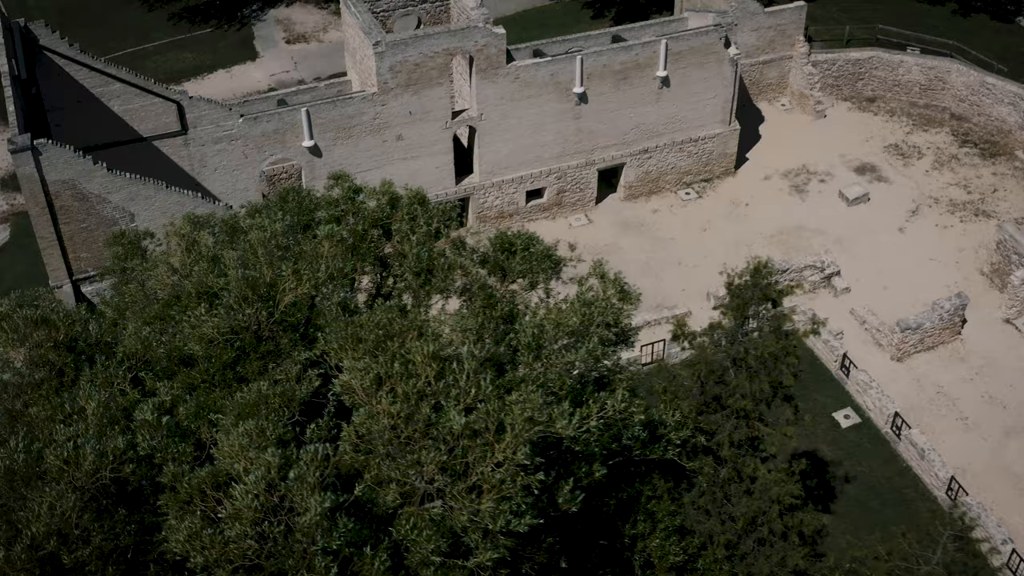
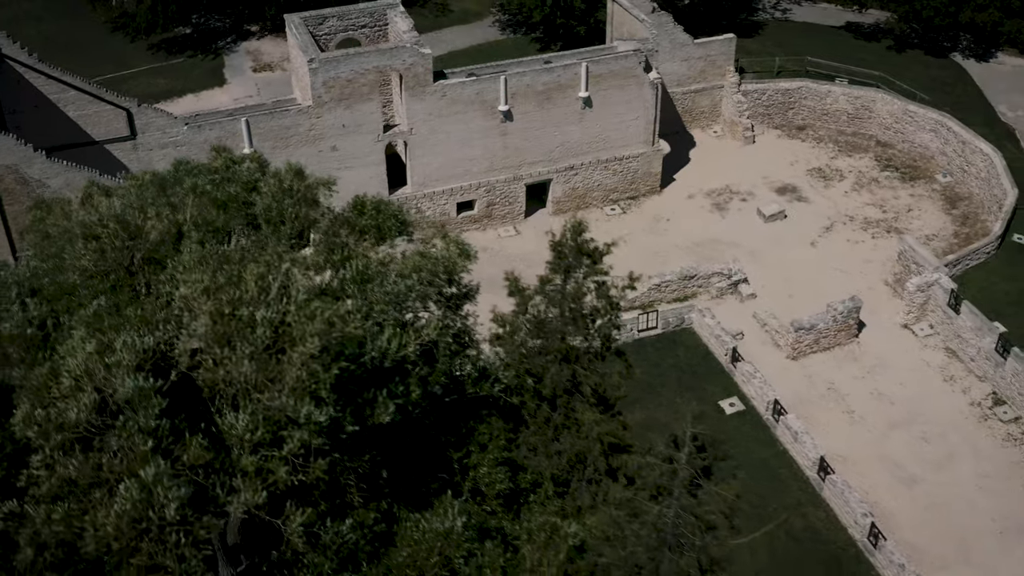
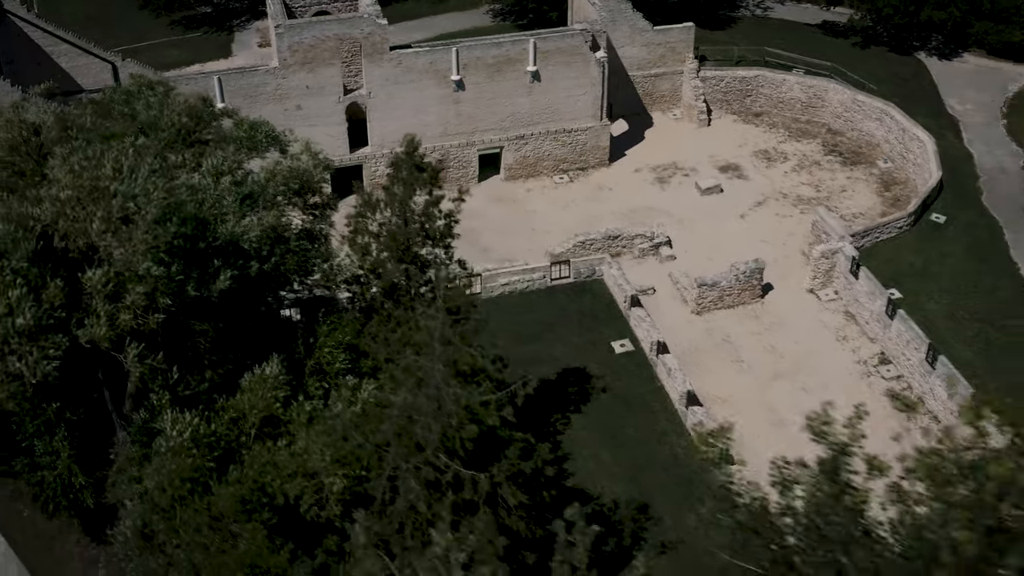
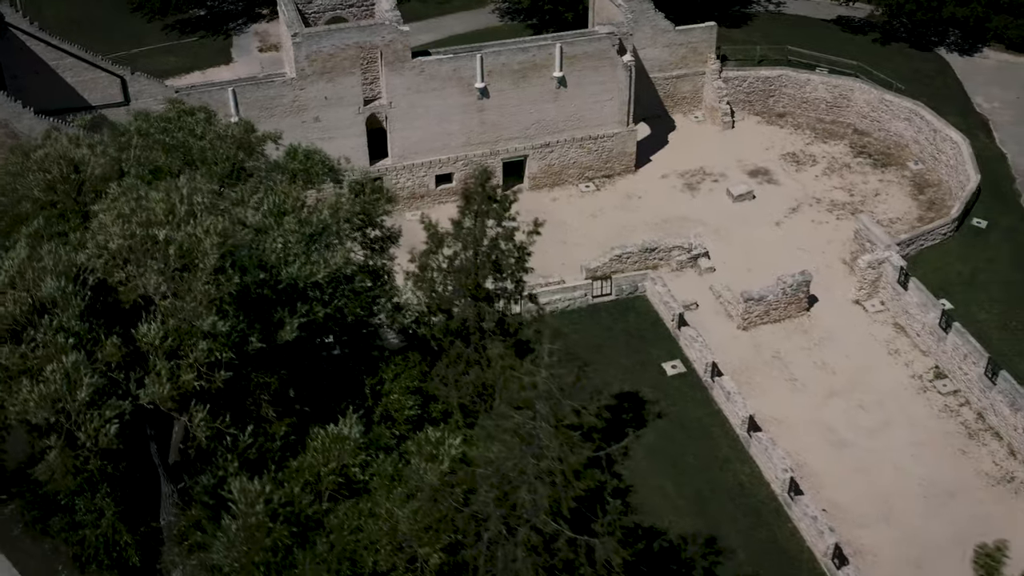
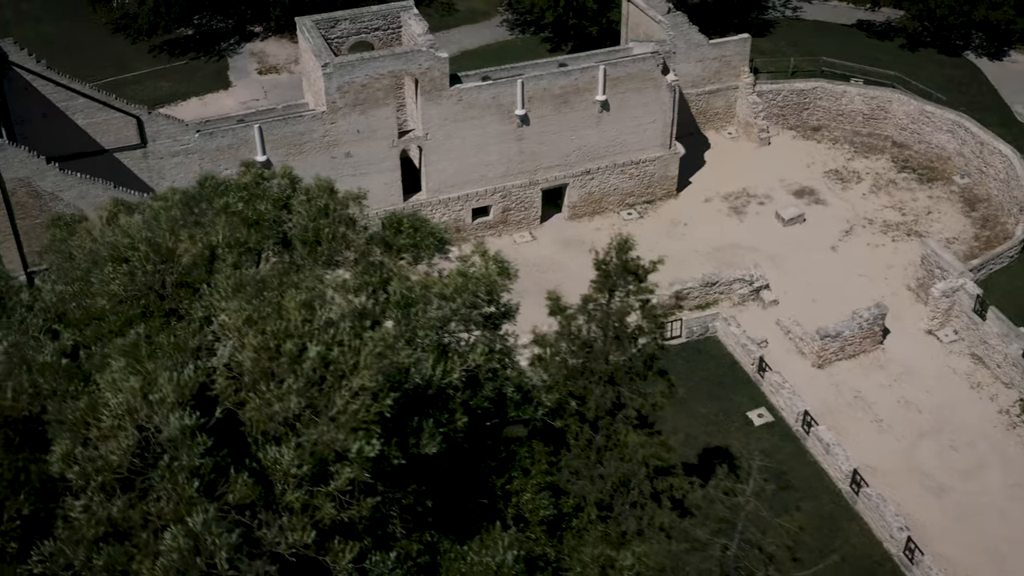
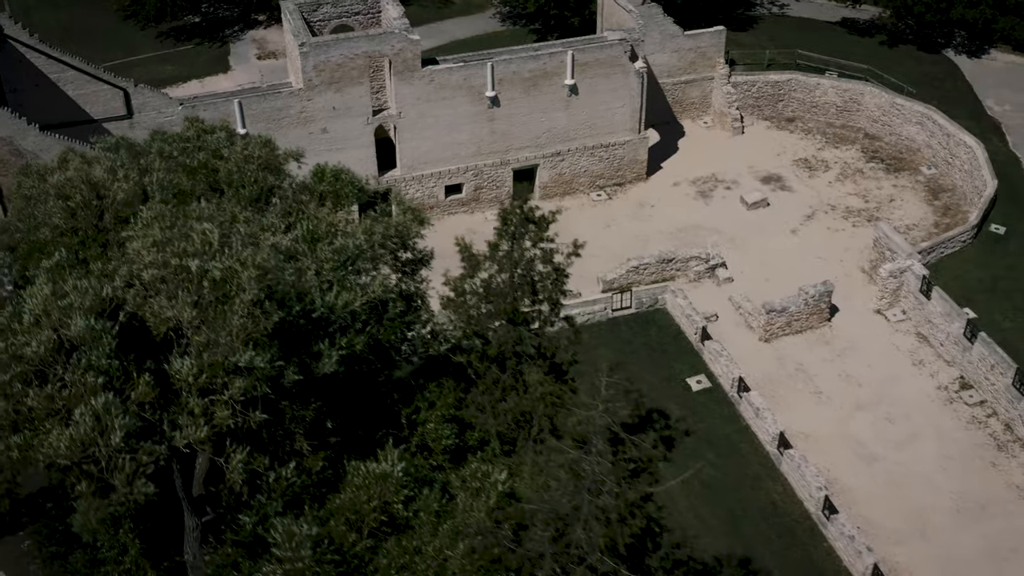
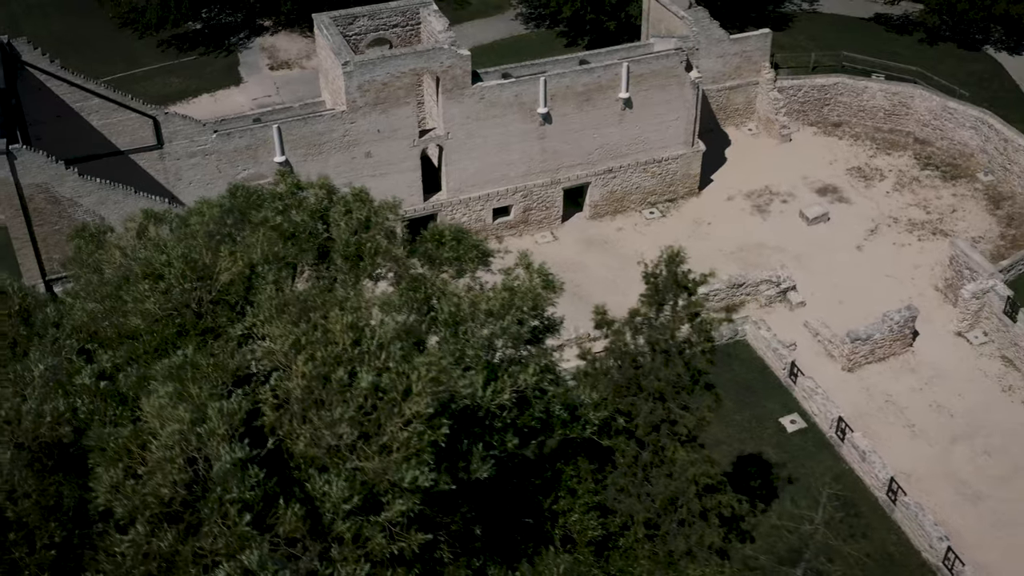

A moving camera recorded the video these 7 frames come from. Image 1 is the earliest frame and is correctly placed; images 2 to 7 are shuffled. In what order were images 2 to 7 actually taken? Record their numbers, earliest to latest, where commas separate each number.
7, 5, 2, 6, 4, 3
